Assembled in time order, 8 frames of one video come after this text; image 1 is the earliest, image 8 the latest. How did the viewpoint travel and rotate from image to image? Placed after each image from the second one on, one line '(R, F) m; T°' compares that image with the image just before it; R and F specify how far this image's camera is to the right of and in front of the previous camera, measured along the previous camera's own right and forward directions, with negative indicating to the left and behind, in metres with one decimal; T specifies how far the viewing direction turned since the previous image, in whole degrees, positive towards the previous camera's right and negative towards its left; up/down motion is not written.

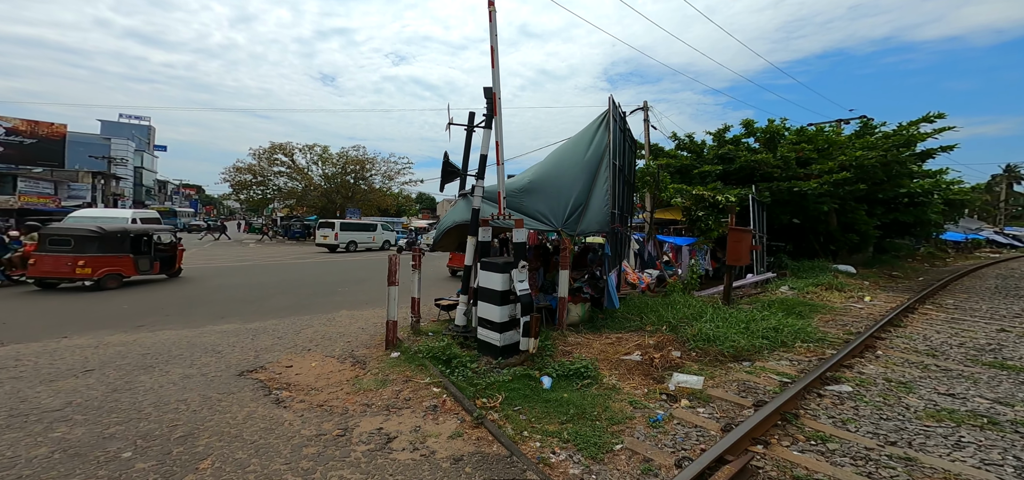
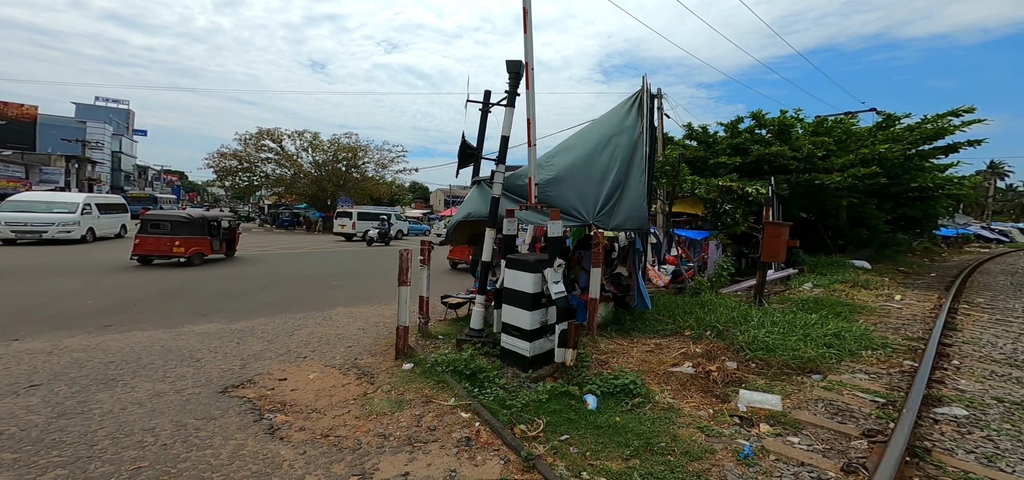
(-0.4, +0.6) m; +1°
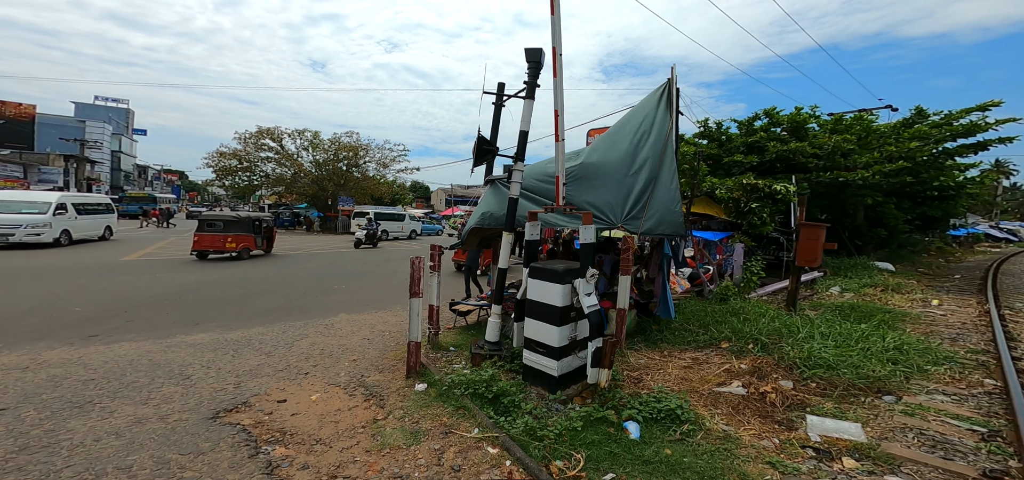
(-0.2, +0.4) m; 0°
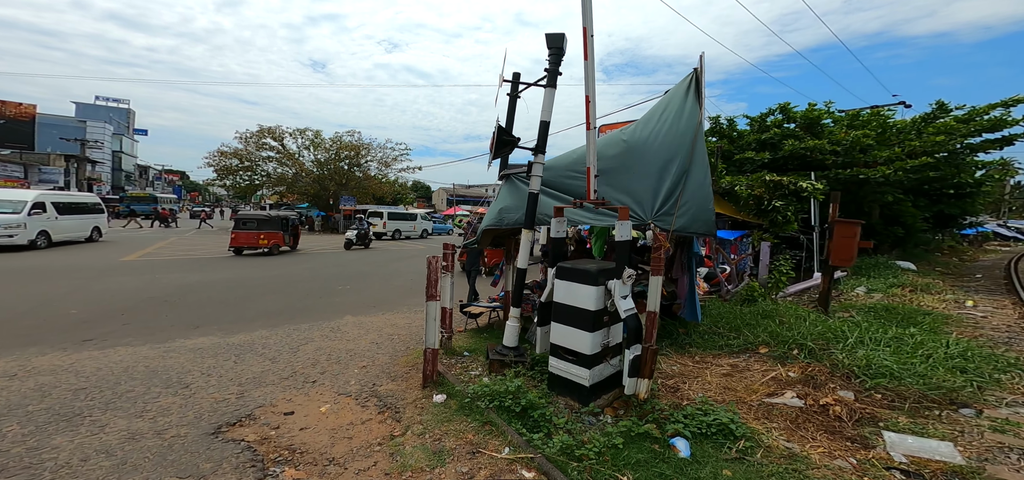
(-0.2, +0.3) m; 0°
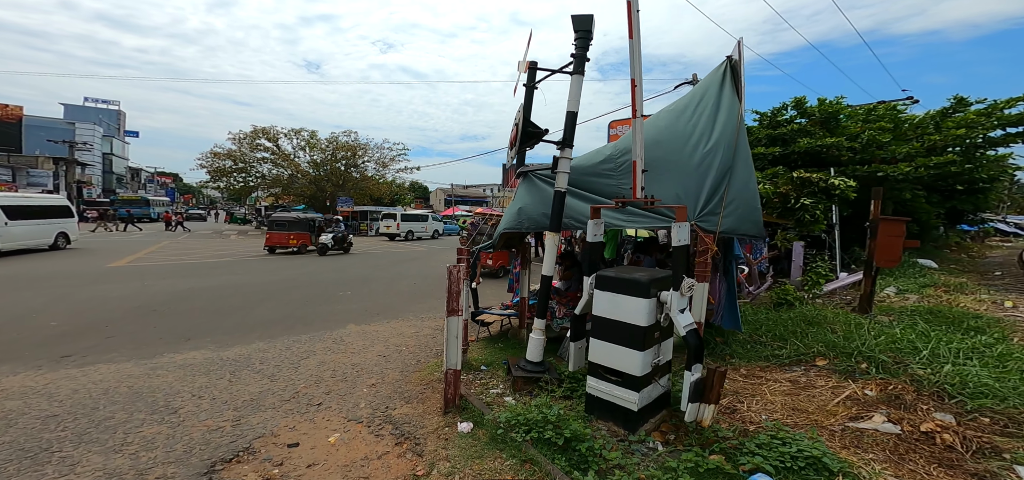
(-0.3, +0.4) m; +1°
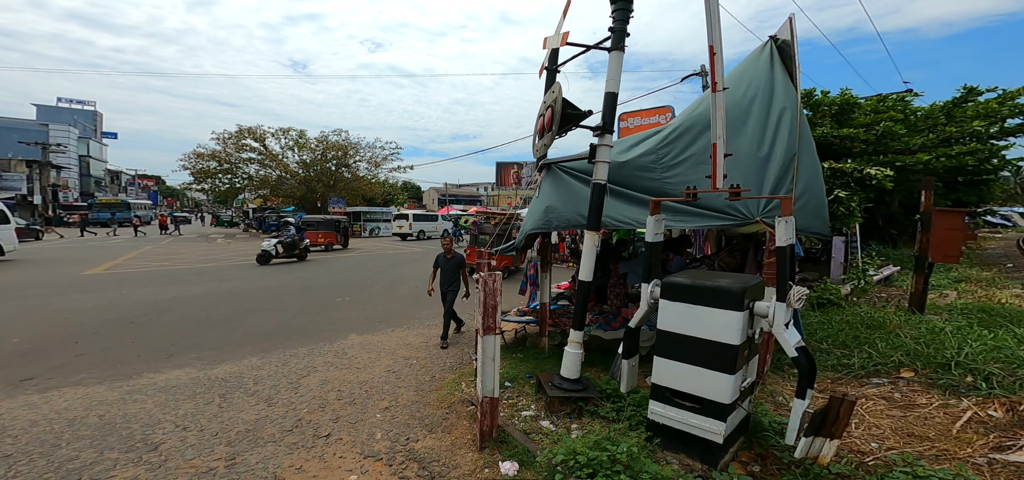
(-0.4, +0.5) m; +1°
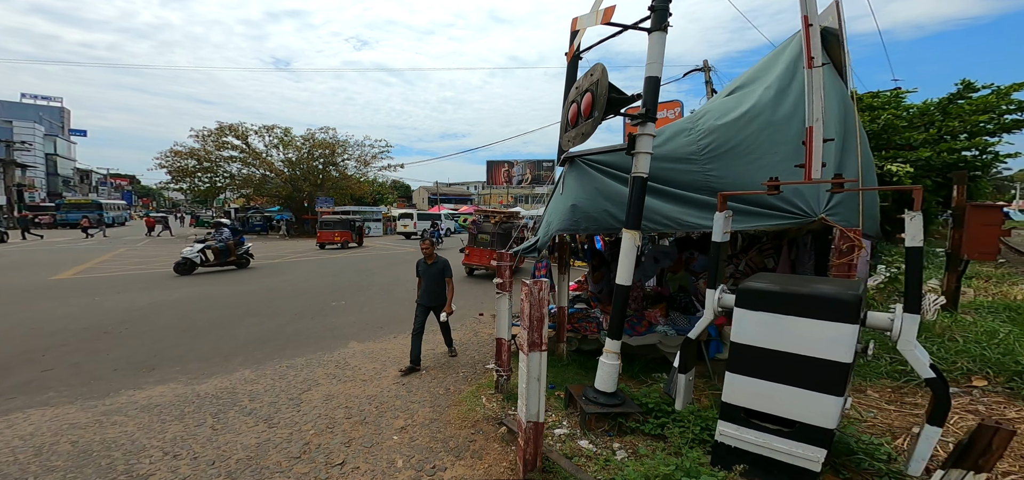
(-0.4, +0.3) m; +2°
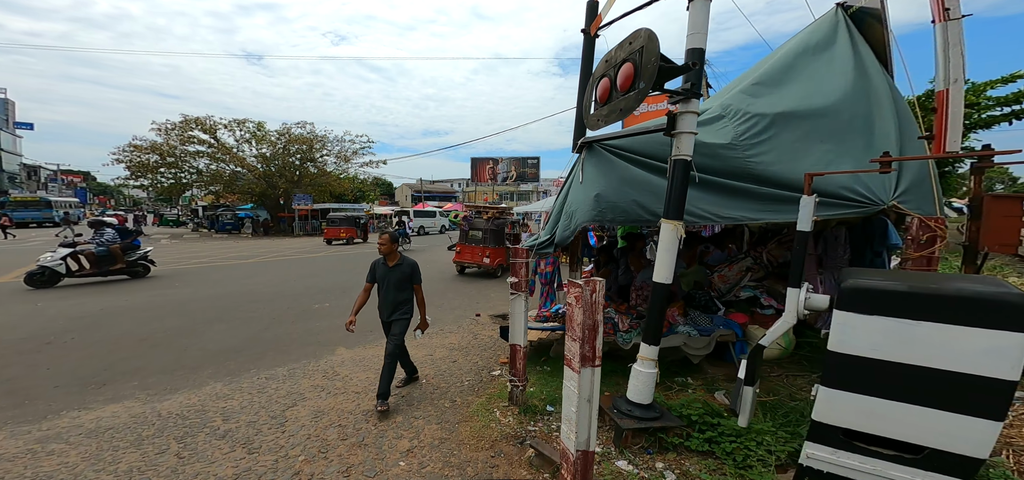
(-0.3, +0.4) m; +3°
